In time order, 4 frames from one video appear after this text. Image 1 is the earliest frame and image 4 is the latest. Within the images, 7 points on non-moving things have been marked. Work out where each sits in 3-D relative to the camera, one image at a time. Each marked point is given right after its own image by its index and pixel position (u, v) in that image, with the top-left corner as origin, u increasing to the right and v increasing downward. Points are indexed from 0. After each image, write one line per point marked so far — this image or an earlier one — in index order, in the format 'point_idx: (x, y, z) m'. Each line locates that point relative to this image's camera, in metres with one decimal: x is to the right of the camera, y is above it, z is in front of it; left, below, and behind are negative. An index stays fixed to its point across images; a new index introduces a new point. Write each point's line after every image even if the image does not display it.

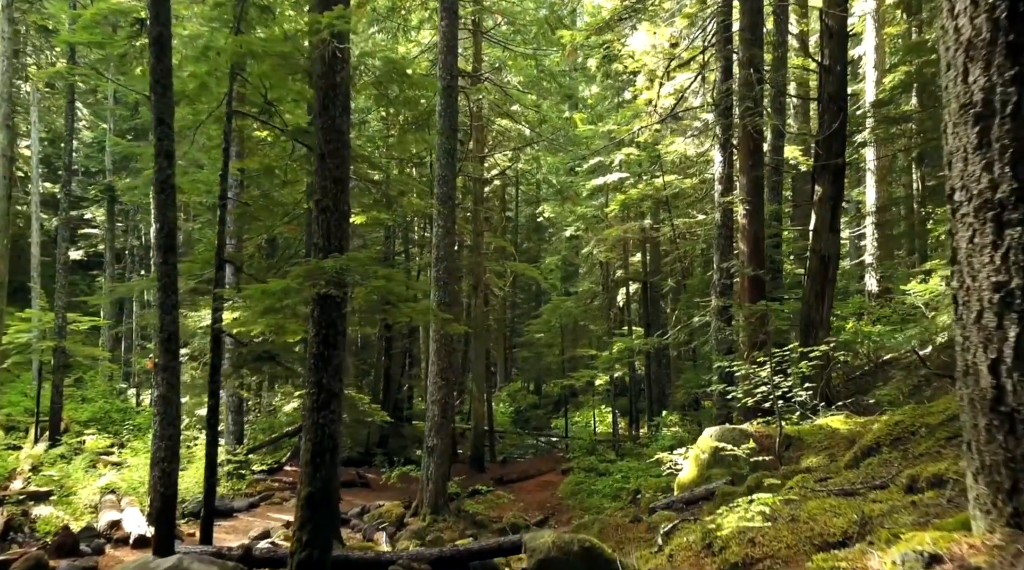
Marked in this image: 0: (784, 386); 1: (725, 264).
0: (+3.4, -1.3, +11.3) m
1: (+3.6, +0.4, +15.2) m
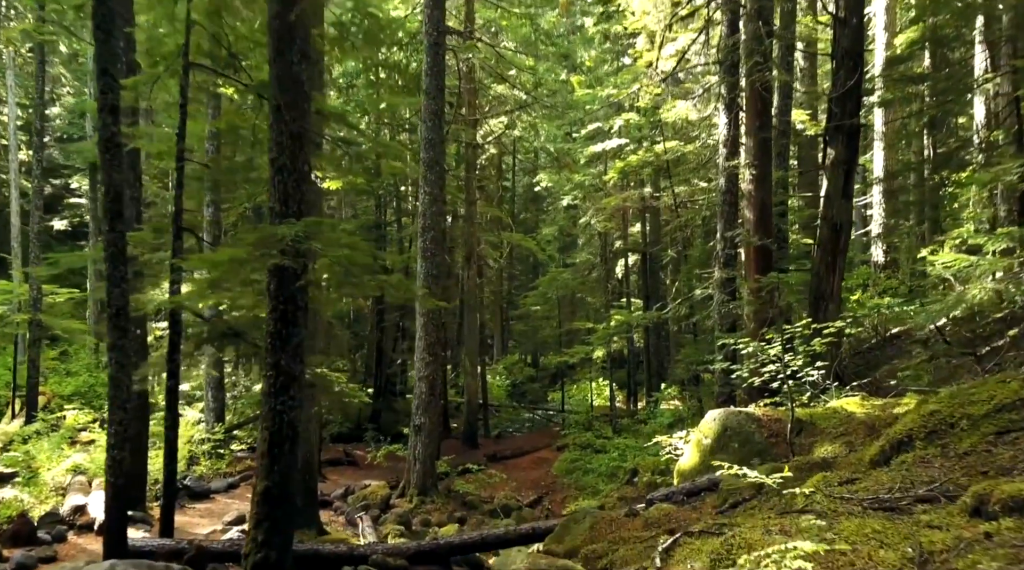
0: (+3.2, -0.9, +10.4) m
1: (+3.4, +0.8, +14.2) m
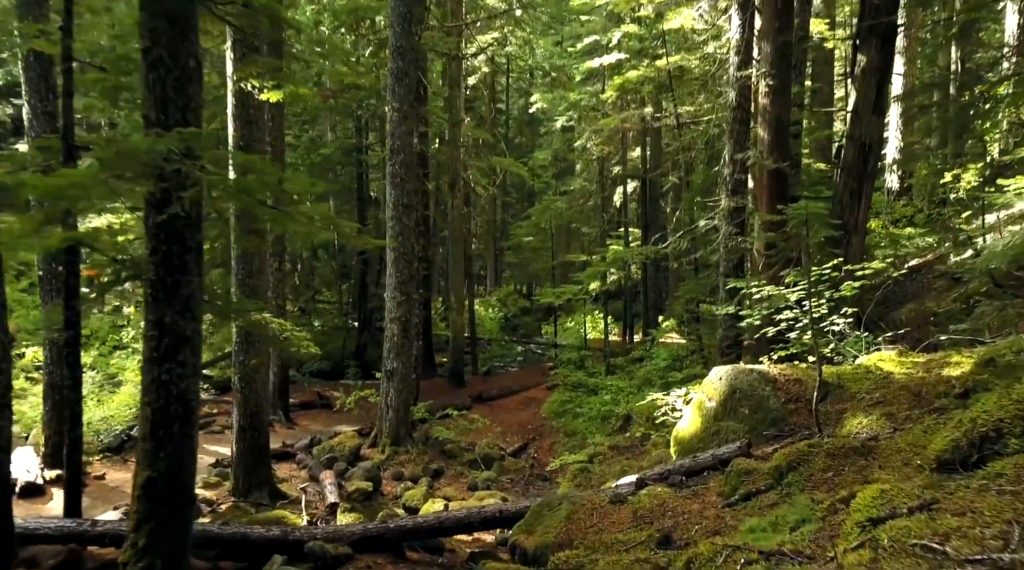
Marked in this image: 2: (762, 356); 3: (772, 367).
0: (+2.9, -0.3, +8.7) m
1: (+3.1, +1.8, +12.4) m
2: (+2.9, -0.8, +10.5) m
3: (+2.4, -0.8, +8.3) m
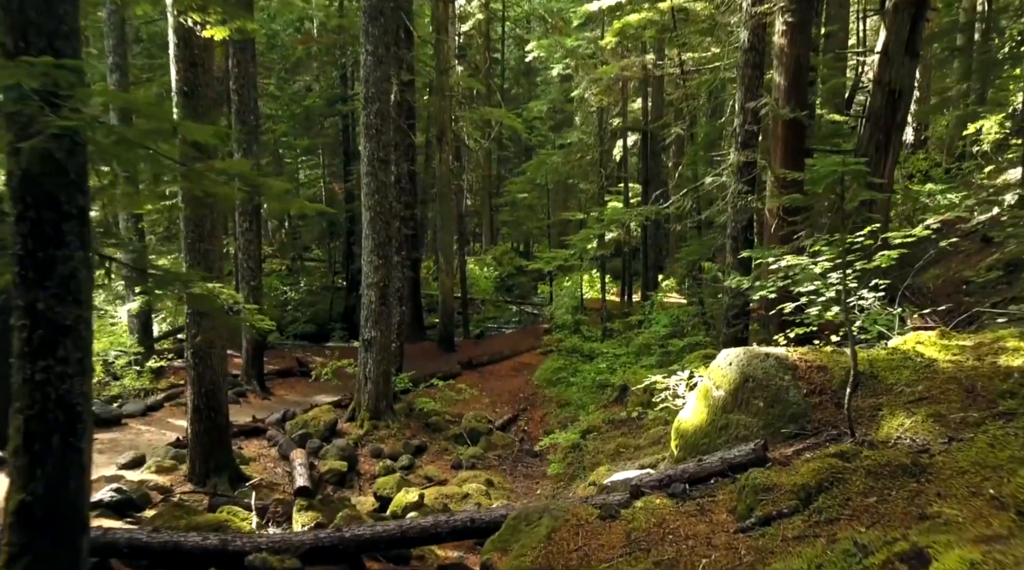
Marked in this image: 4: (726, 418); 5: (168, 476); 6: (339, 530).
0: (+2.7, 0.0, +7.5) m
1: (+2.9, +2.2, +11.1) m
2: (+2.7, -0.5, +9.4) m
3: (+2.2, -0.5, +7.1) m
4: (+1.6, -1.0, +6.8) m
5: (-4.0, -2.2, +10.7) m
6: (-1.4, -1.9, +7.2) m
